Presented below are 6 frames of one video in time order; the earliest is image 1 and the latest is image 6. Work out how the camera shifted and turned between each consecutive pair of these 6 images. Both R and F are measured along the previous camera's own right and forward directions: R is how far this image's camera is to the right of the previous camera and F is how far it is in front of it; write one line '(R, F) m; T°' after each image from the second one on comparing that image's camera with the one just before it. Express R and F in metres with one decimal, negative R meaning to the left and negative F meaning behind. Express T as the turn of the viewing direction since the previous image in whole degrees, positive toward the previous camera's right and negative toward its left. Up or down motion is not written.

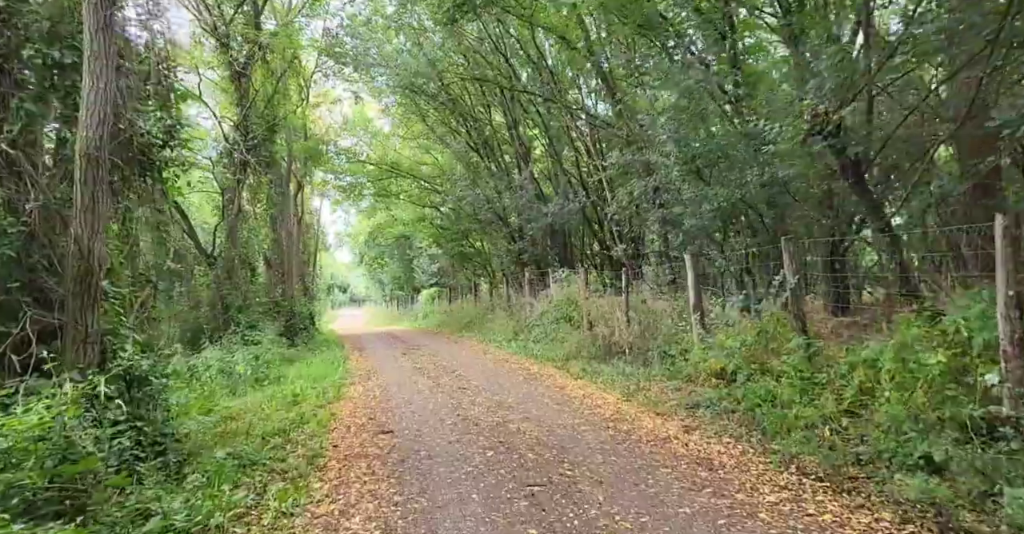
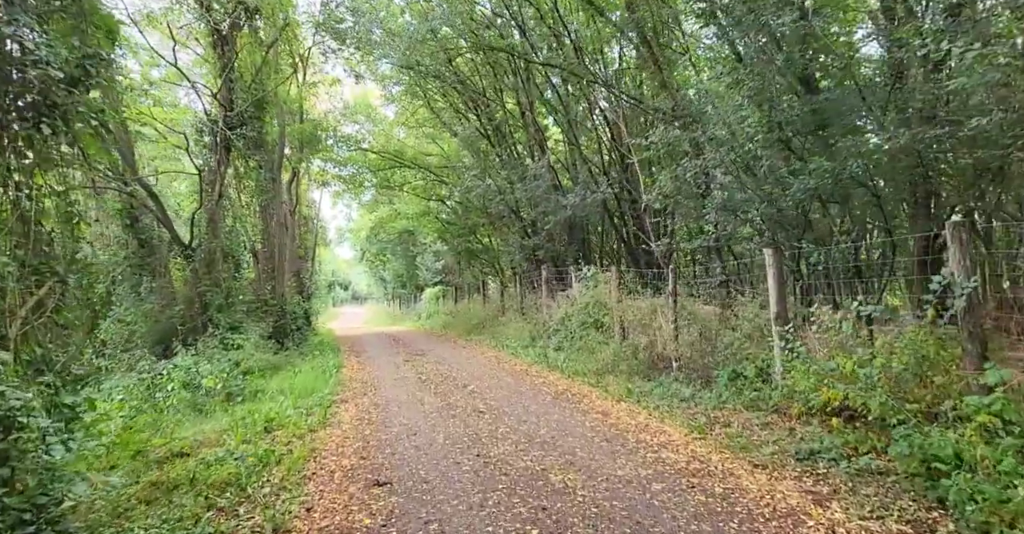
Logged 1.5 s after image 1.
(-0.3, +1.7) m; 0°
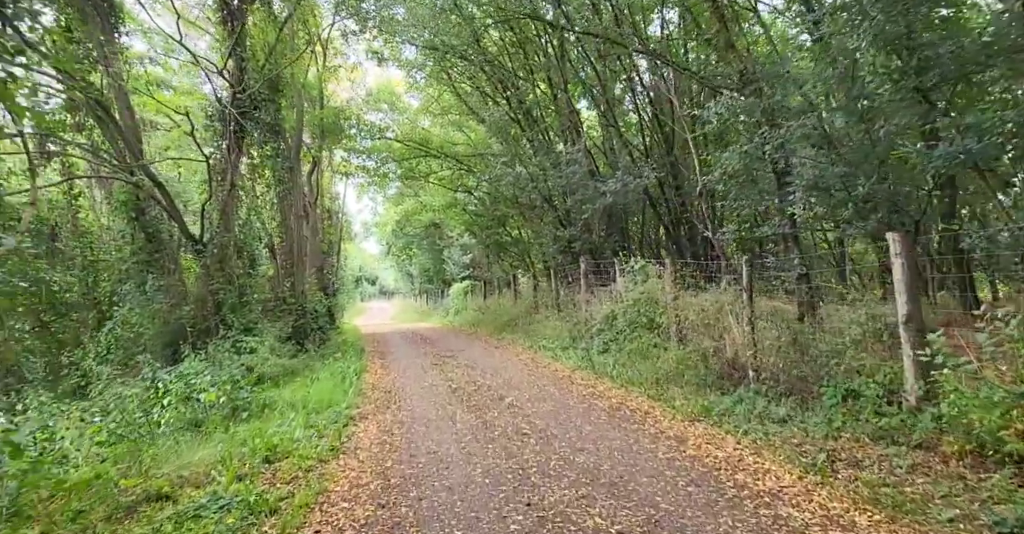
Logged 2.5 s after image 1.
(-0.2, +1.3) m; -3°
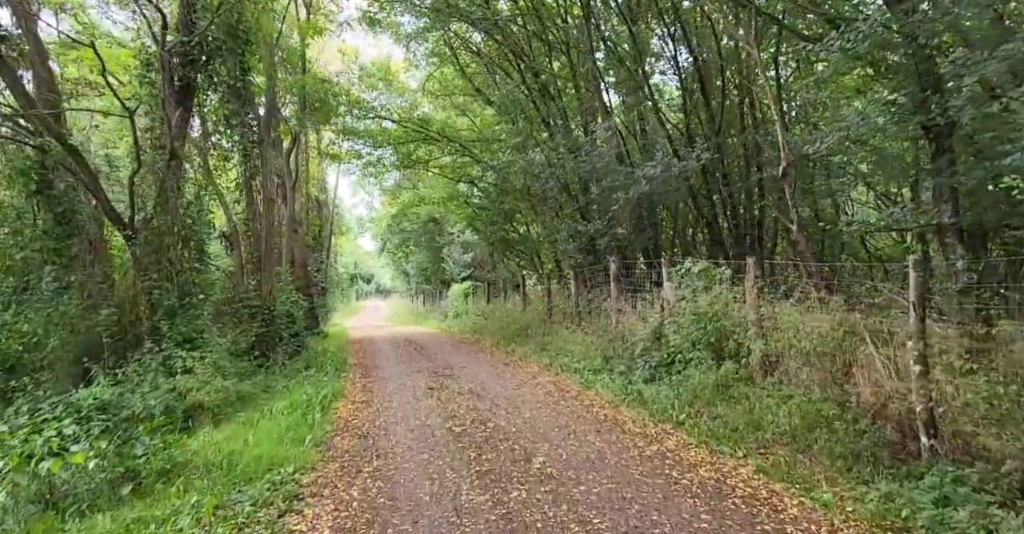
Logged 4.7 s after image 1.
(-0.3, +2.6) m; 0°
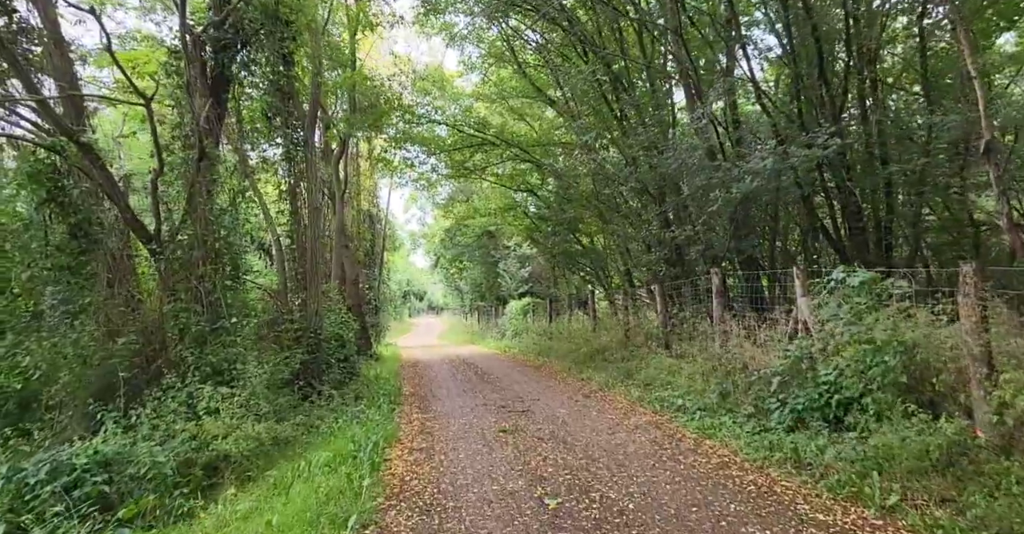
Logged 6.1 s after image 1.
(-0.5, +1.8) m; -5°
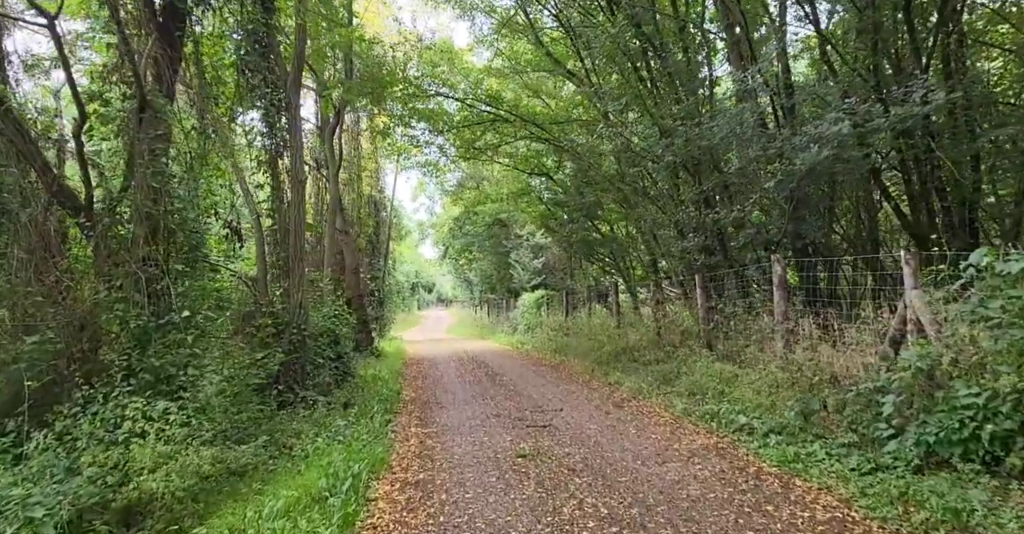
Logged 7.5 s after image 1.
(-0.1, +1.7) m; -1°
